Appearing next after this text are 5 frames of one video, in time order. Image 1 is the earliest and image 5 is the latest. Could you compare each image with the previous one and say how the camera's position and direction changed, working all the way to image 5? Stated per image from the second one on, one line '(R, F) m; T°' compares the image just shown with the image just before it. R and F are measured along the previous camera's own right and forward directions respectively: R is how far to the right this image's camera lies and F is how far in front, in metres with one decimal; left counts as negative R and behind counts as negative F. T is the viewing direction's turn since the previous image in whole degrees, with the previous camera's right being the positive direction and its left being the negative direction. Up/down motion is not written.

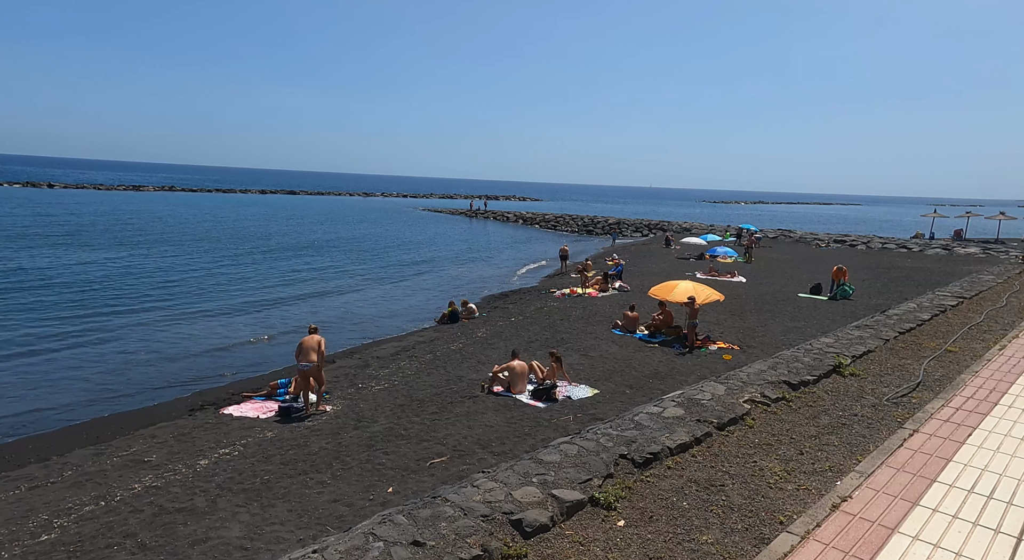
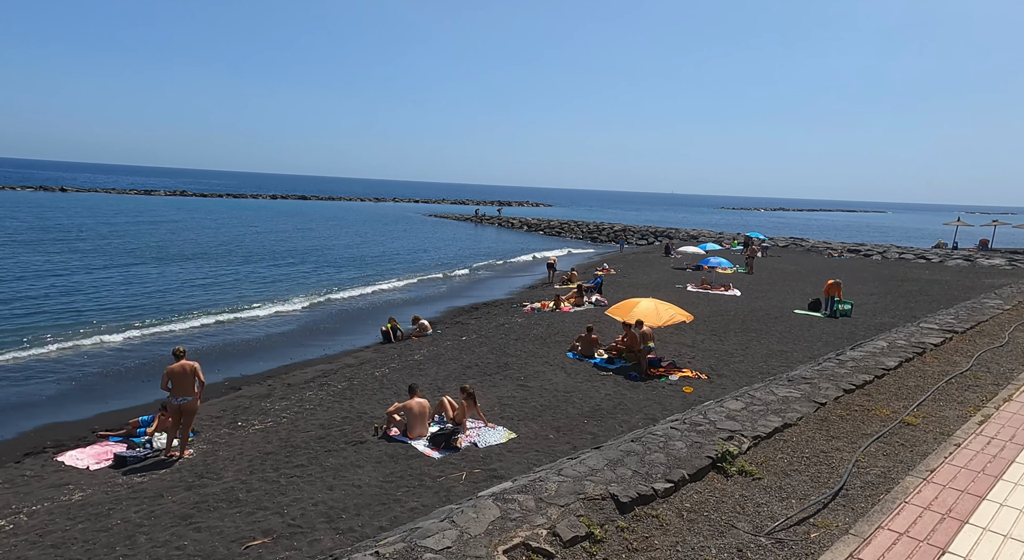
(+1.9, +2.0) m; -1°
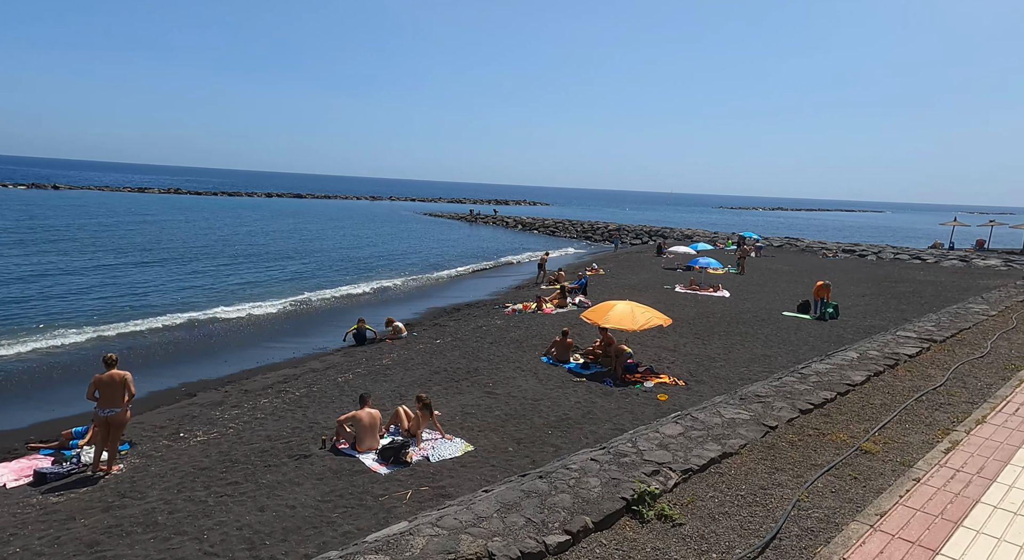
(+0.6, +0.6) m; 0°
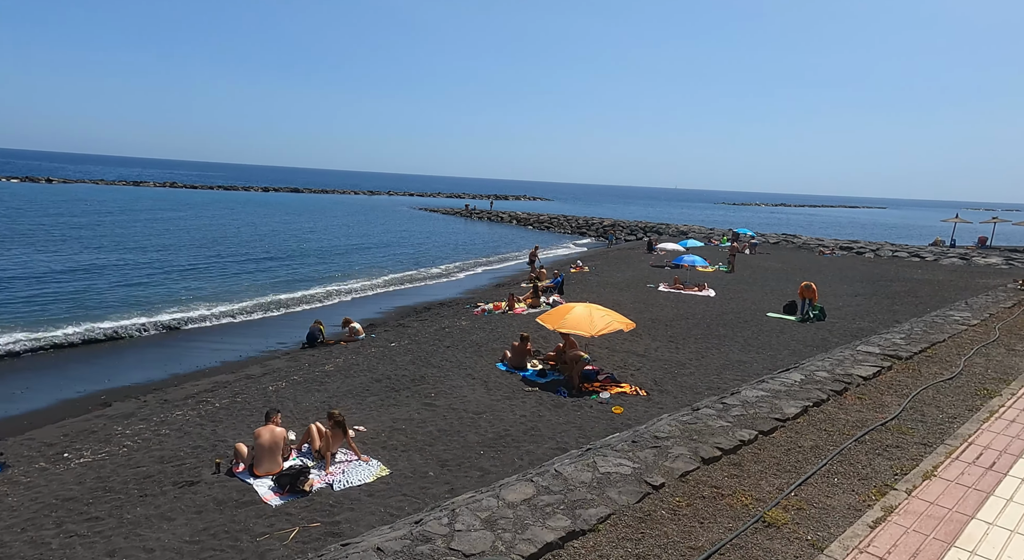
(+1.1, +1.1) m; 0°
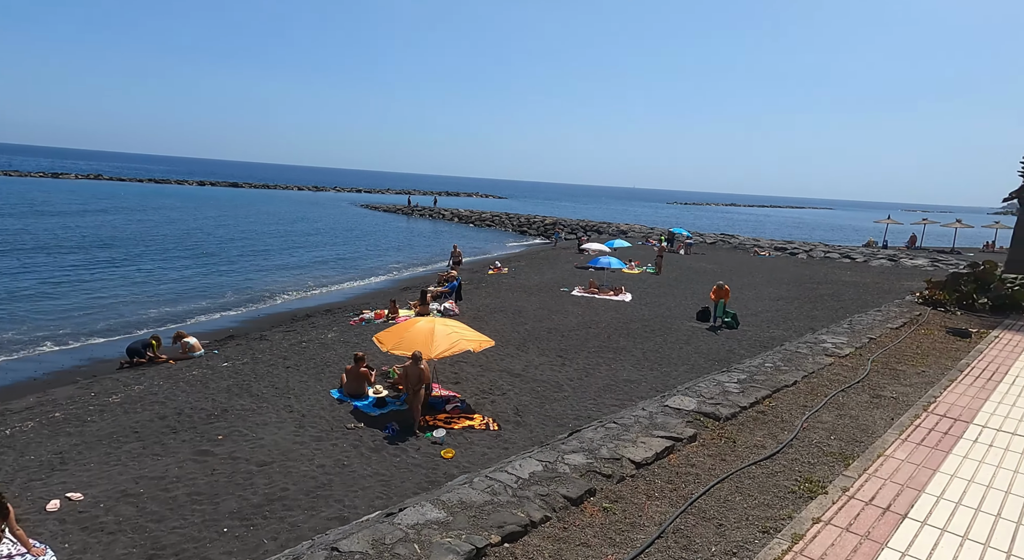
(+2.4, +2.2) m; +4°
